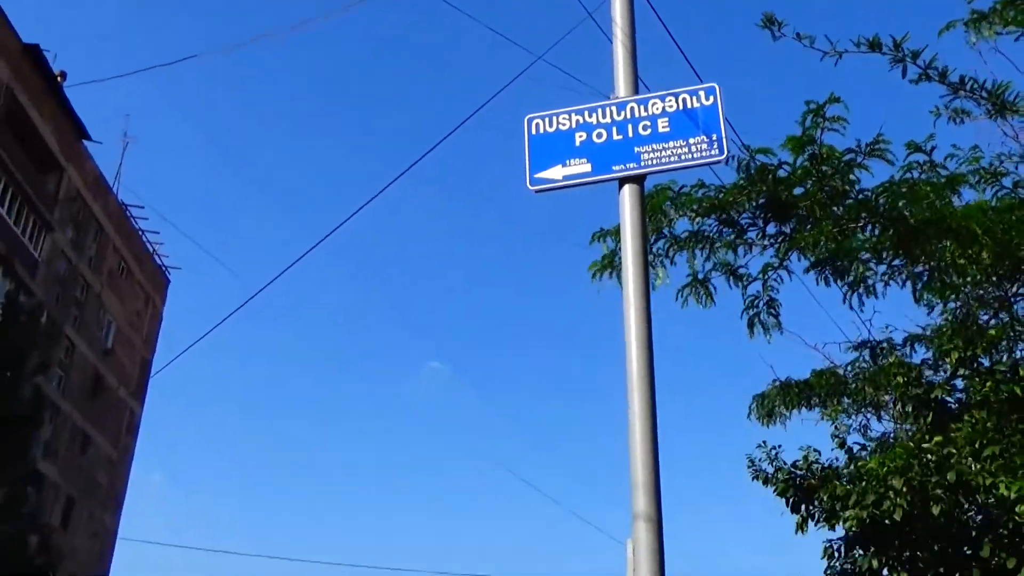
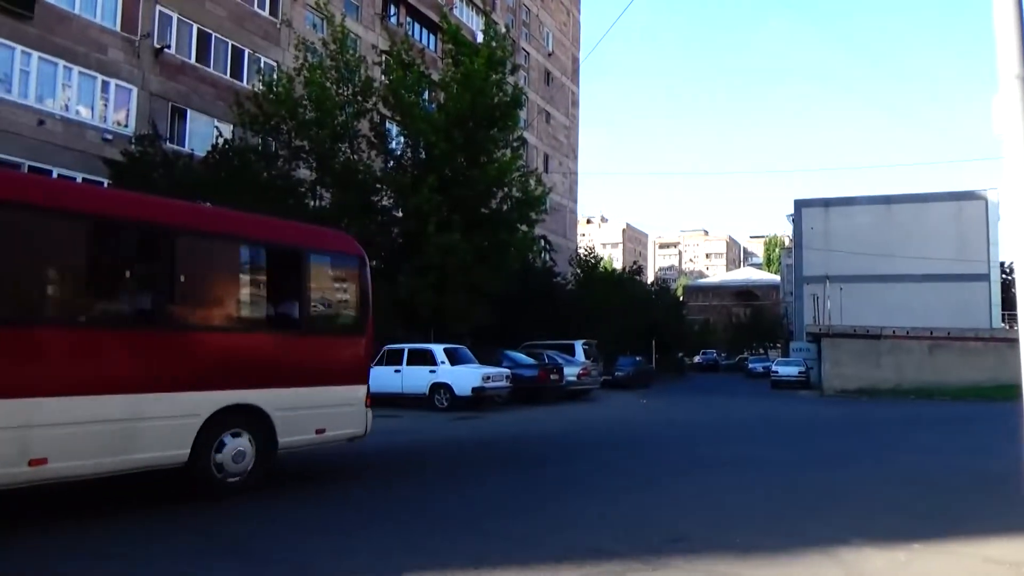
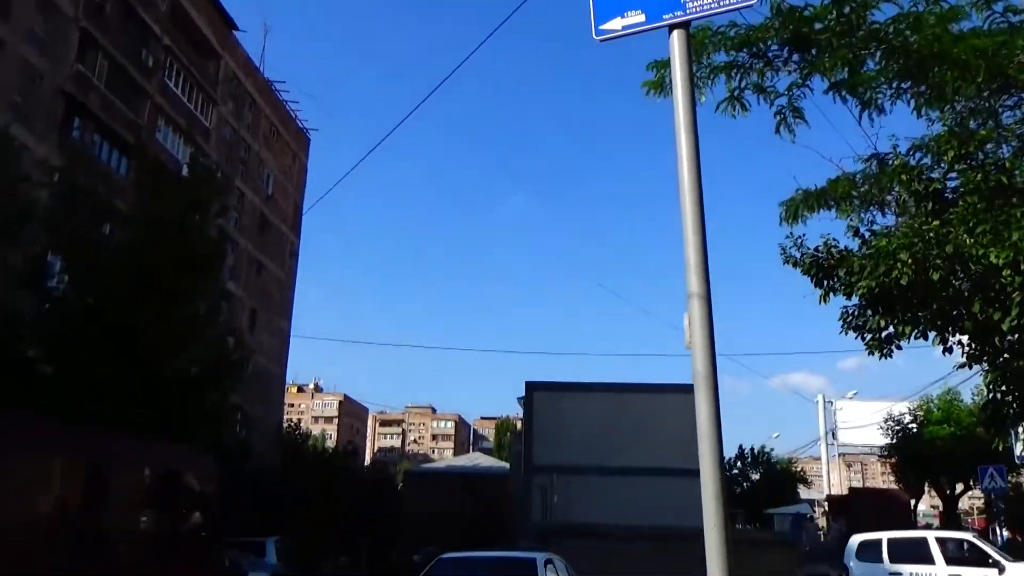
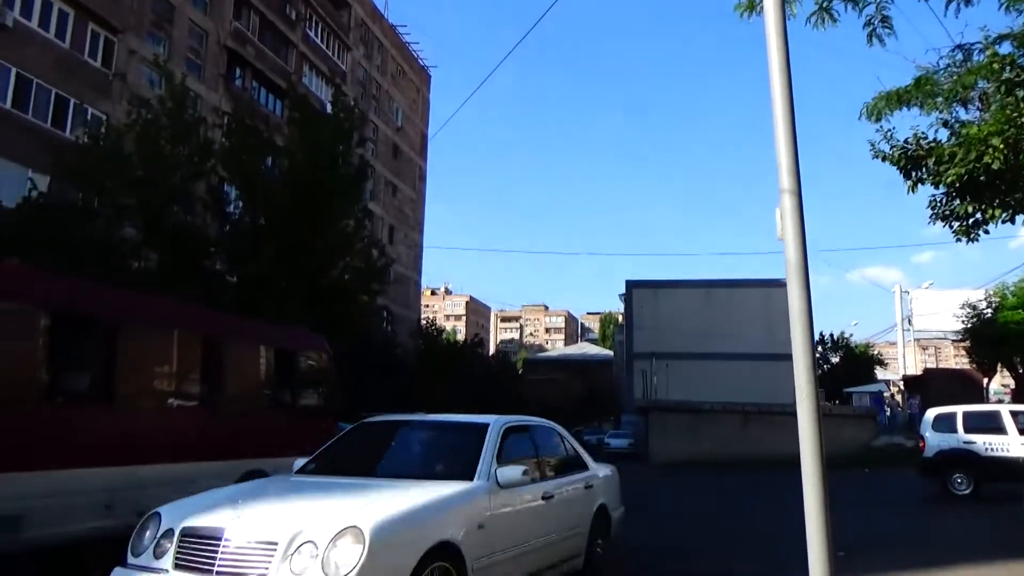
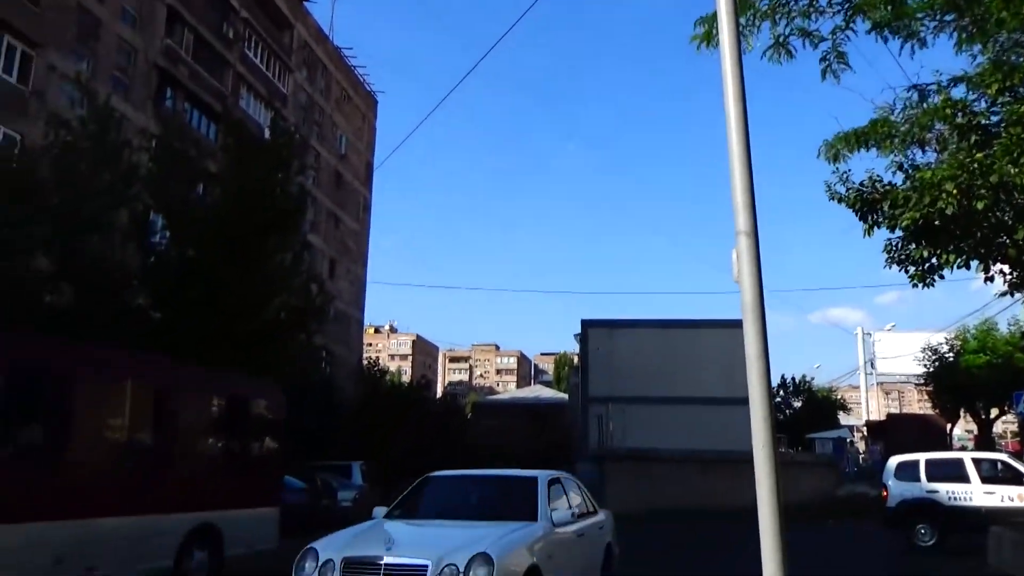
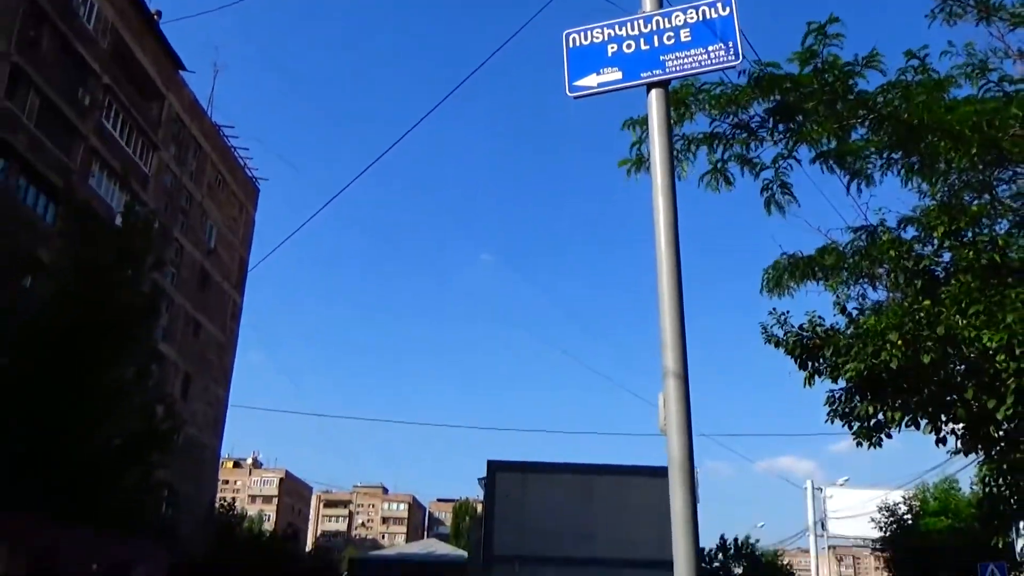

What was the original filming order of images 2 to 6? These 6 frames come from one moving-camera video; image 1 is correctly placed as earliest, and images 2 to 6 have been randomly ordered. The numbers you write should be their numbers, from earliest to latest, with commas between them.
6, 3, 5, 4, 2
